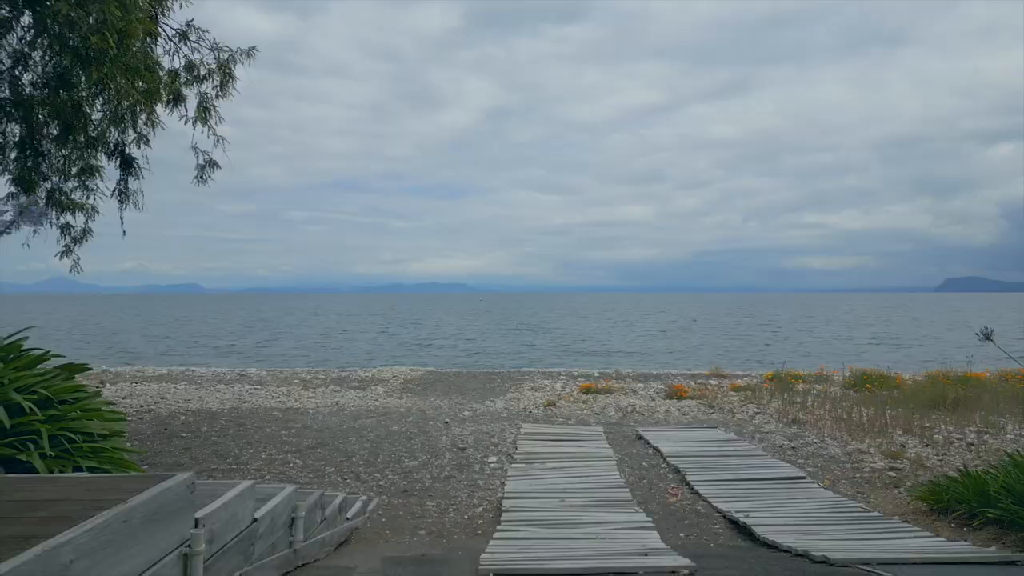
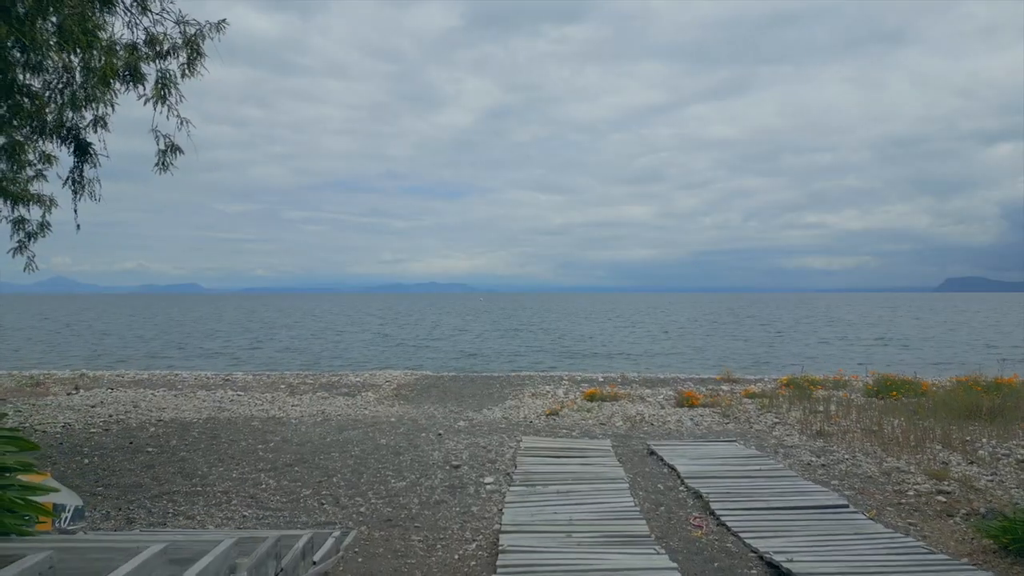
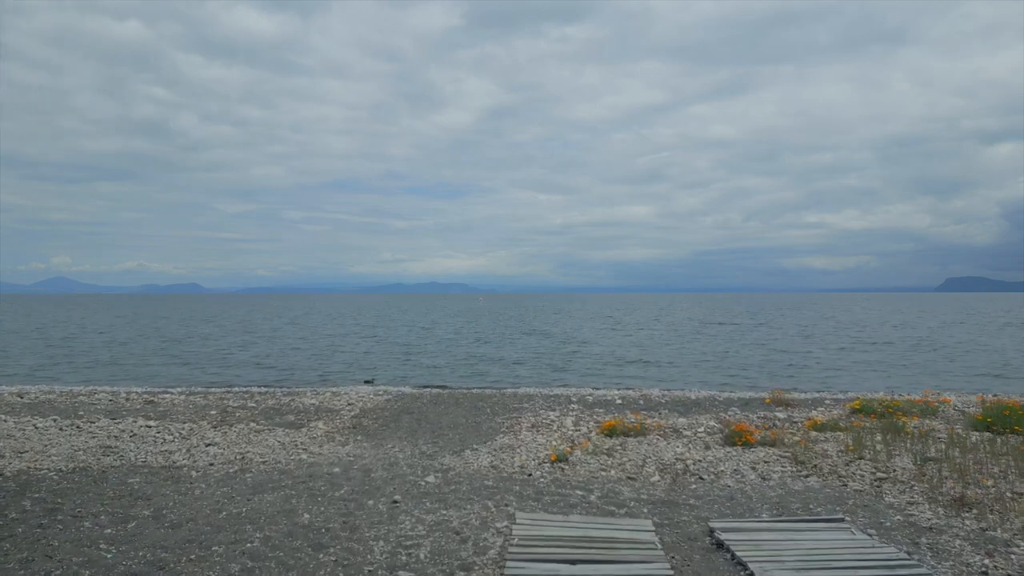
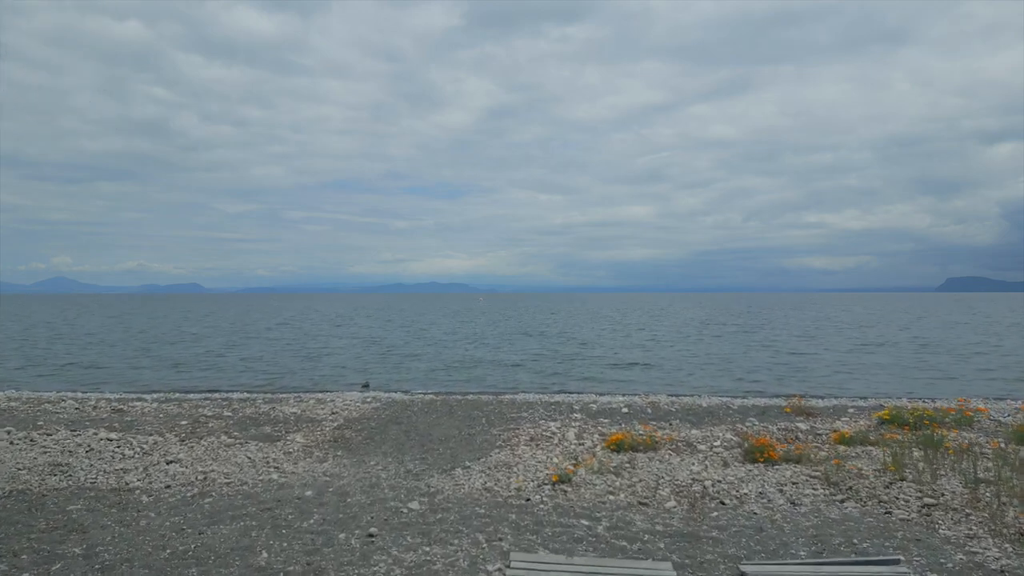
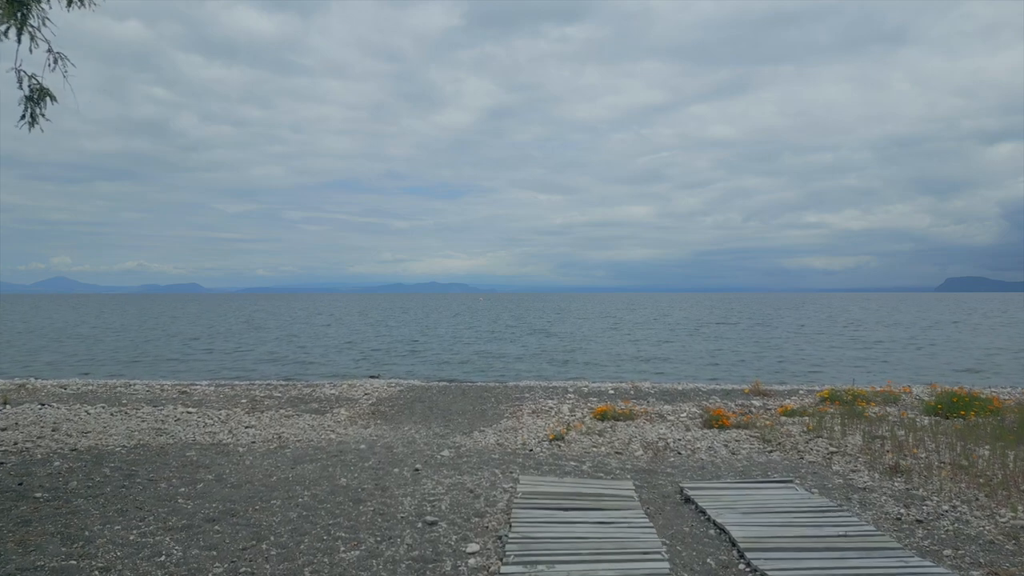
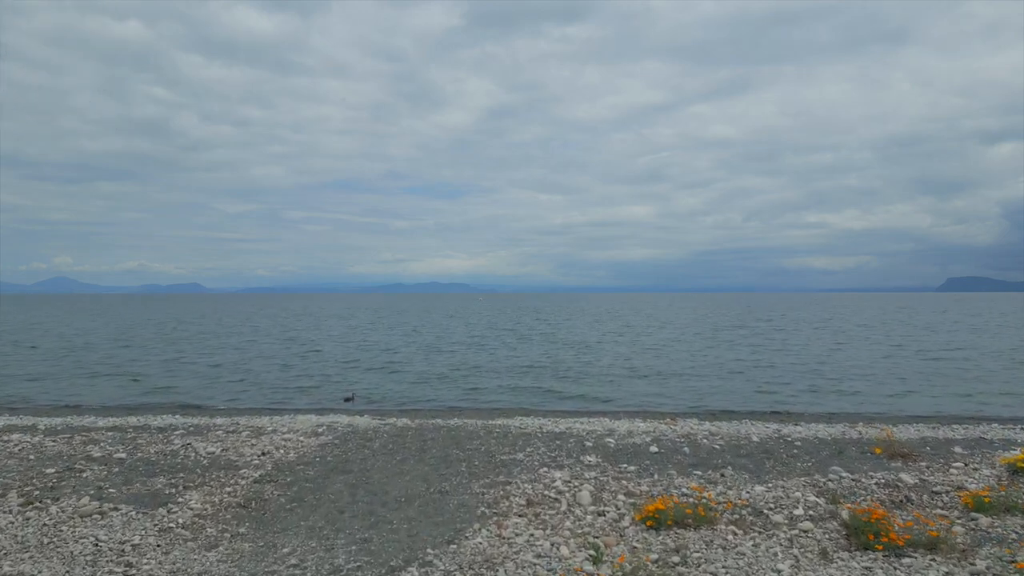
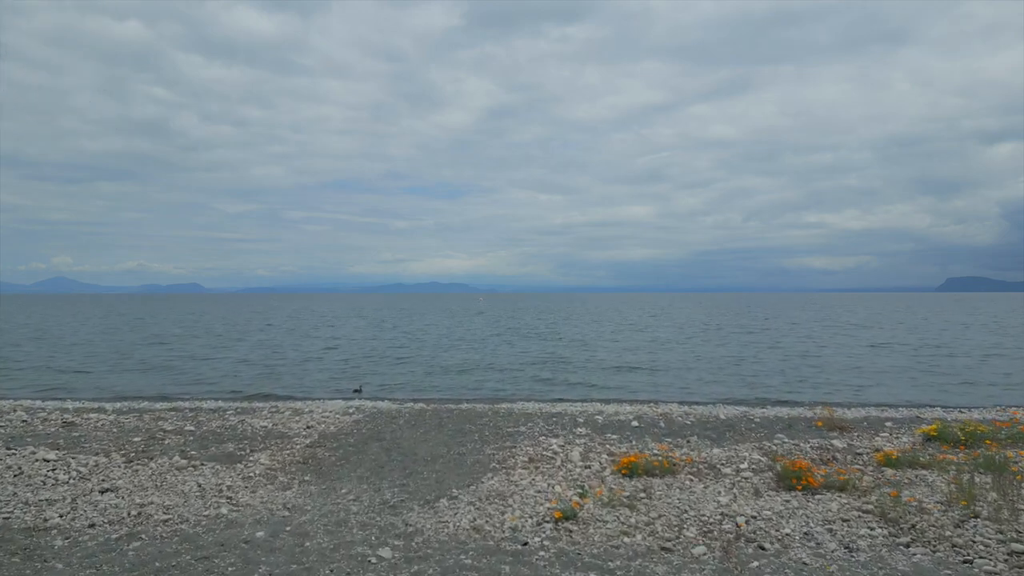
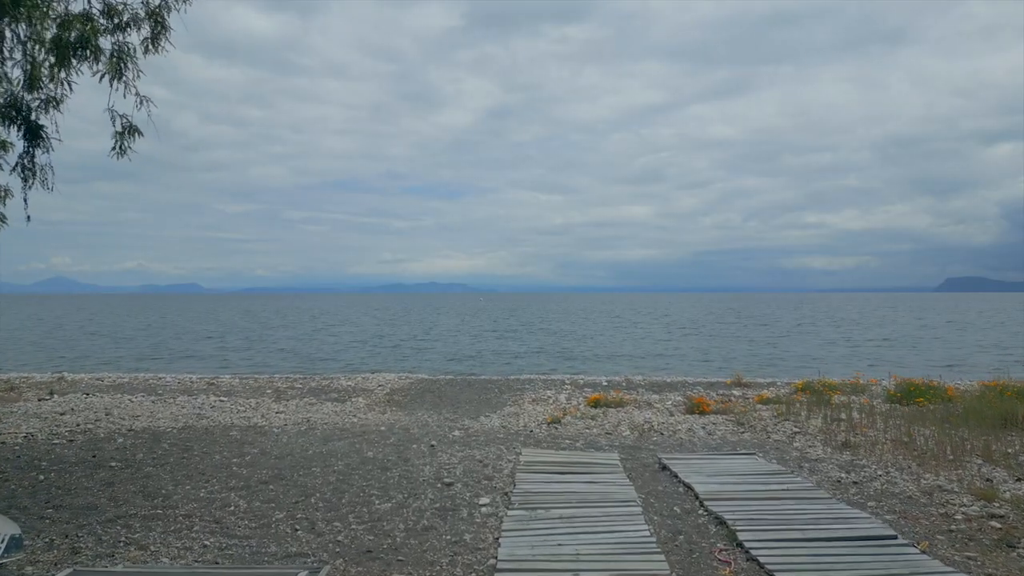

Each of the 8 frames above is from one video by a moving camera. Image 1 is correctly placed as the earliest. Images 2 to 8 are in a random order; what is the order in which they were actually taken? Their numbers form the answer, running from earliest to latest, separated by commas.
2, 8, 5, 3, 4, 7, 6
